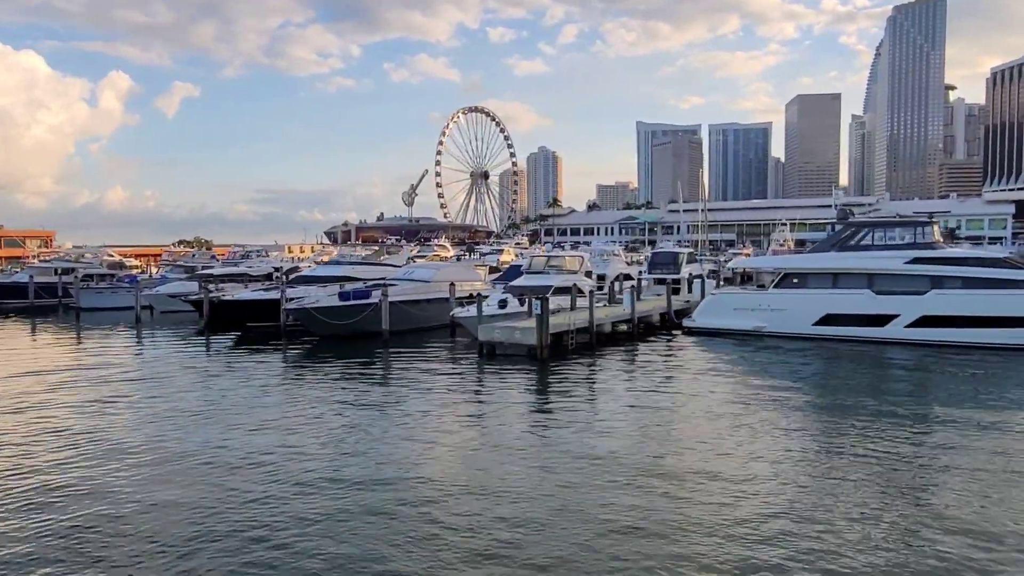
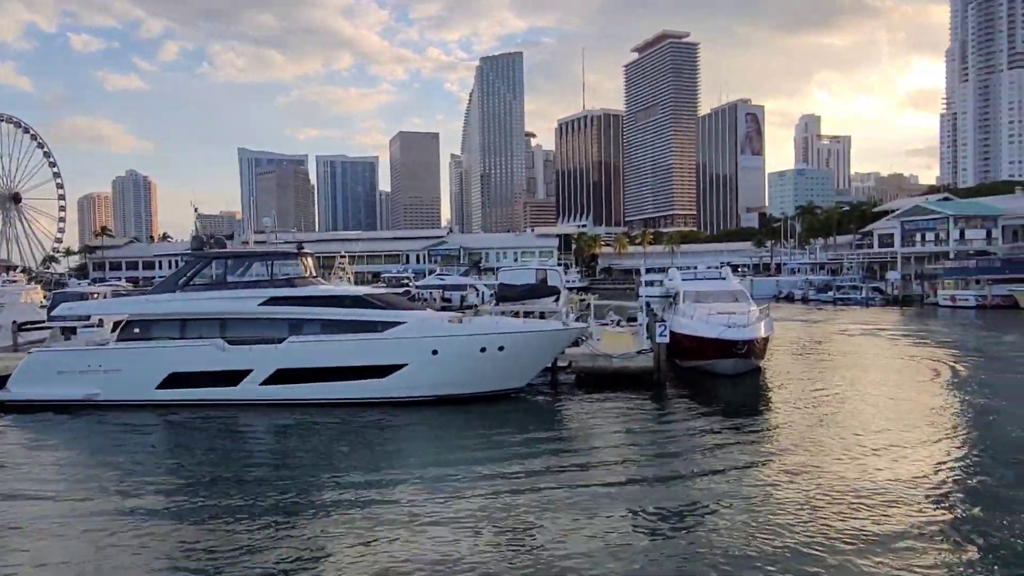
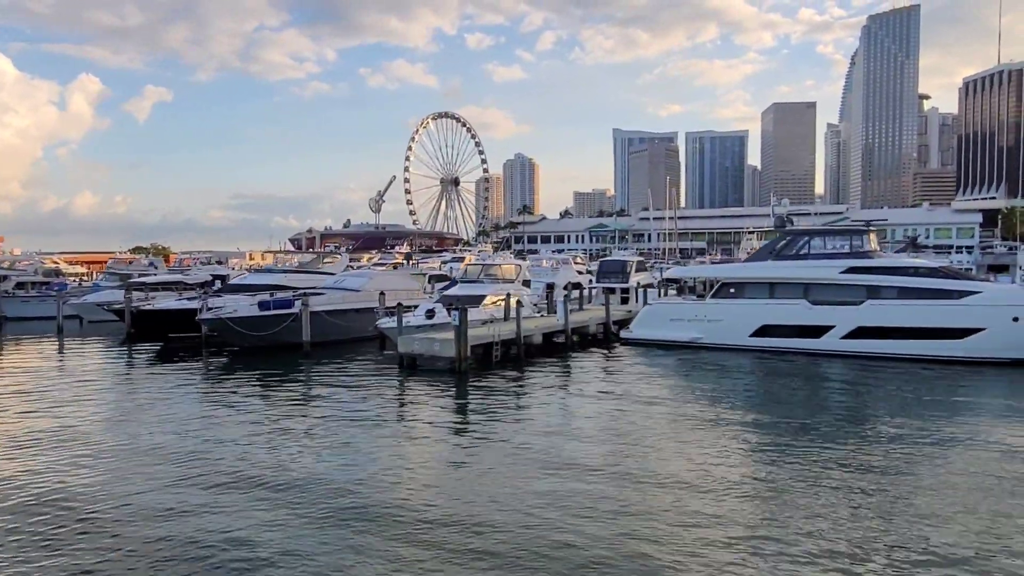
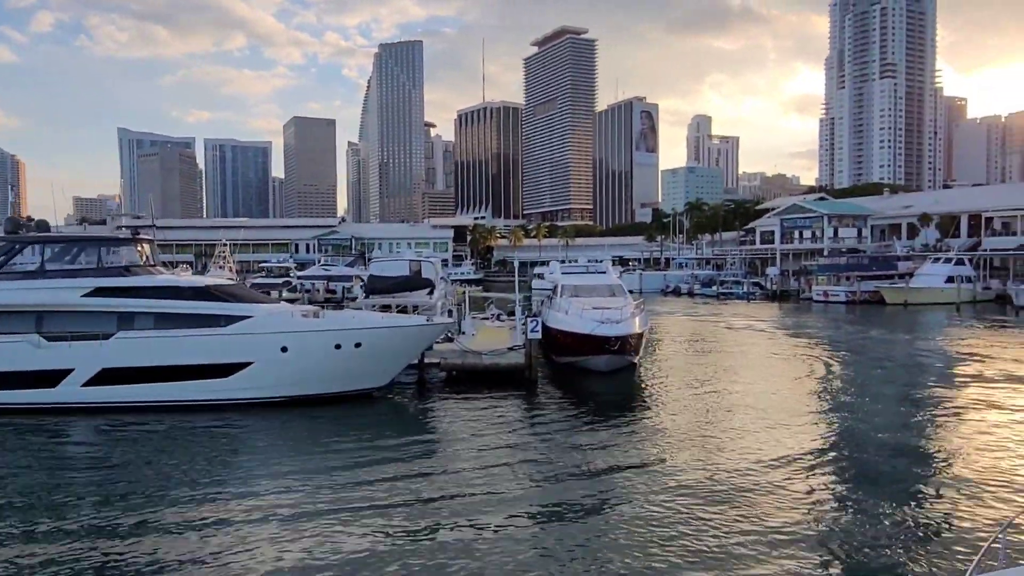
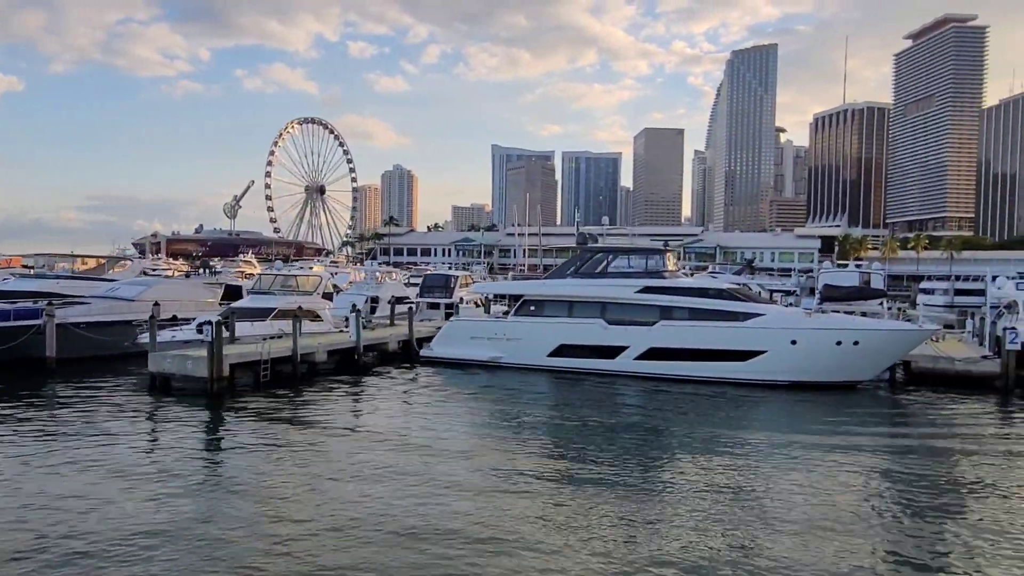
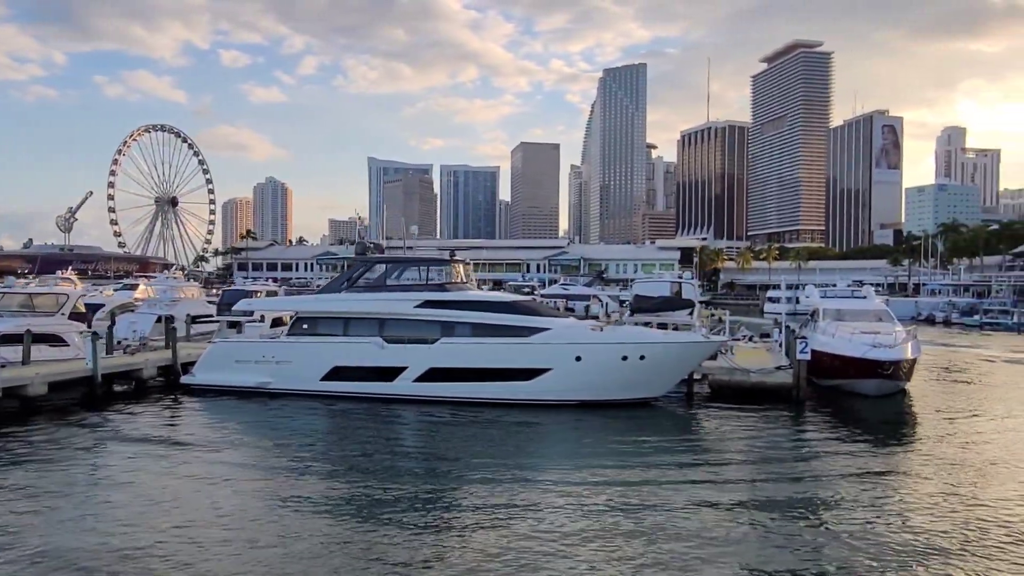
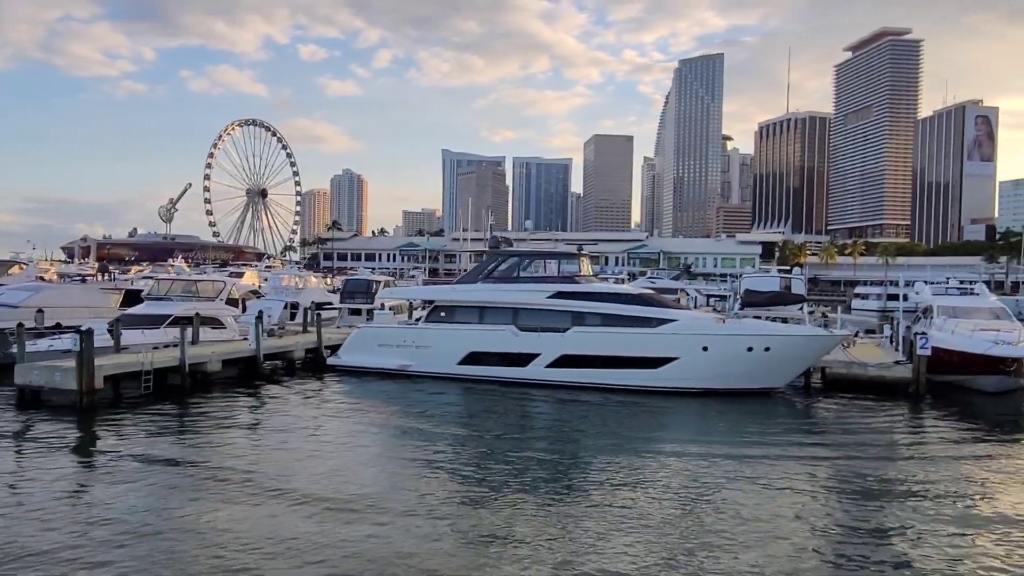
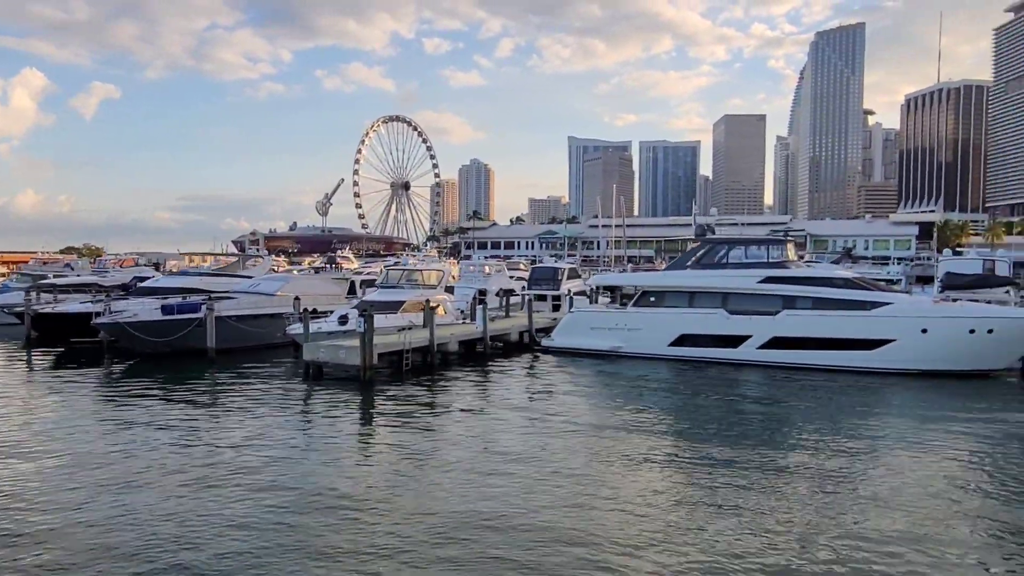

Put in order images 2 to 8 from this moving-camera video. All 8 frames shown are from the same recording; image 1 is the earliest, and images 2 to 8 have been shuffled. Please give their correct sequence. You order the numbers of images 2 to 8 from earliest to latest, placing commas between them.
3, 8, 5, 7, 6, 2, 4
